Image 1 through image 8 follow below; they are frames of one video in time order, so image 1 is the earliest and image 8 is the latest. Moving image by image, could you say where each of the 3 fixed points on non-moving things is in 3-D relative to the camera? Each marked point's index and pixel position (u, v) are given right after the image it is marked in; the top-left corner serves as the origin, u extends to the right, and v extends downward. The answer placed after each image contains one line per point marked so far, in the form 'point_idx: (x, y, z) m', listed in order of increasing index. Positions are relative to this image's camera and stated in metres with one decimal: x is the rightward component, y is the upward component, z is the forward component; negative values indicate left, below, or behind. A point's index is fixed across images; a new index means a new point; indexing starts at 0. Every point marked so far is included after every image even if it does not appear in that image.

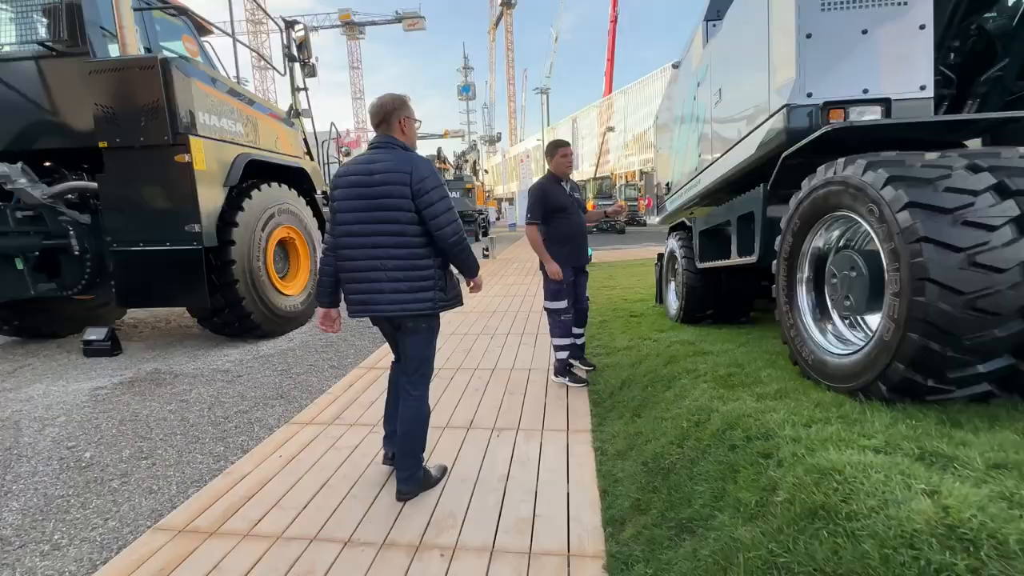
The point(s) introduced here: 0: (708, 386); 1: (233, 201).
0: (+1.3, -0.7, +2.9) m
1: (-3.5, +1.1, +5.6) m
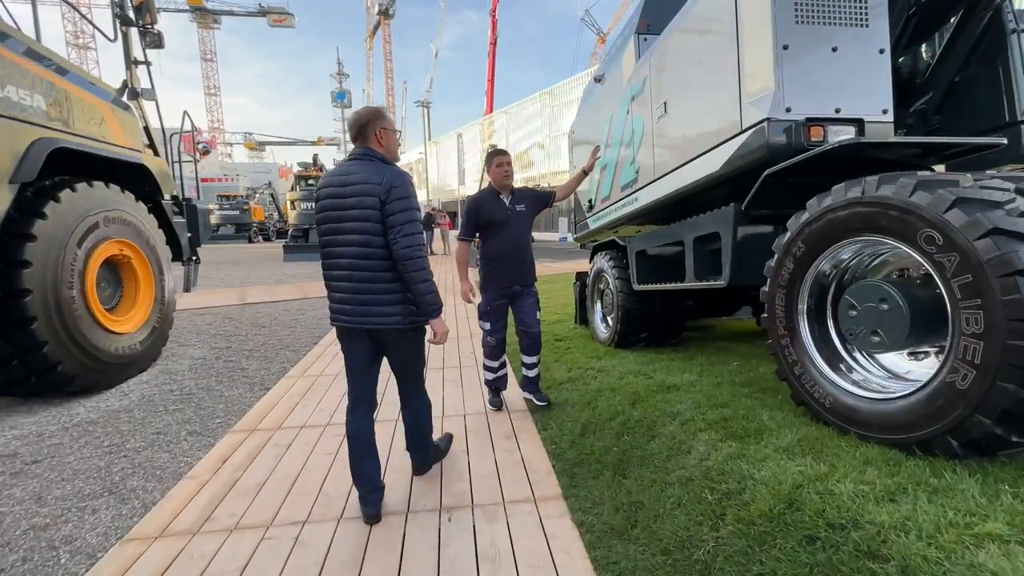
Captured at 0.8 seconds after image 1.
0: (+1.1, -0.8, +2.5) m
1: (-4.2, +0.7, +3.9) m
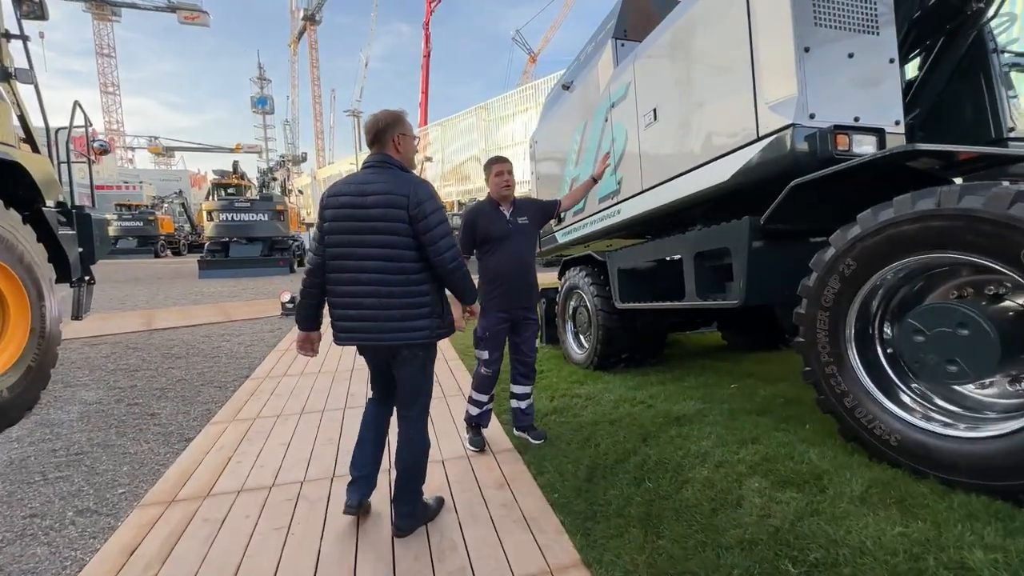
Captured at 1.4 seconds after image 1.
0: (+1.2, -1.0, +2.1) m
1: (-4.3, +0.5, +2.9) m
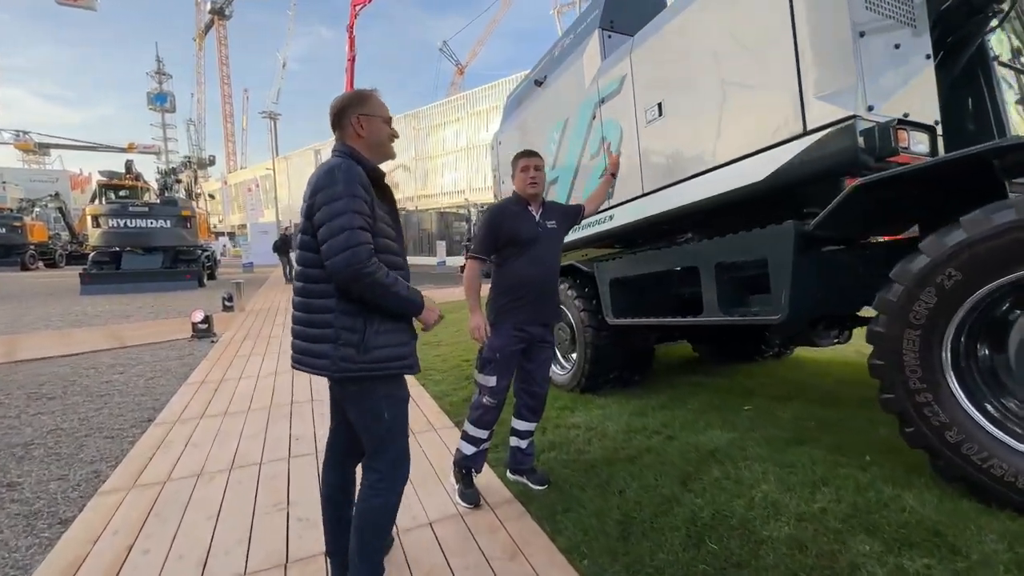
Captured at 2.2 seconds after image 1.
0: (+1.4, -1.0, +1.7) m
1: (-4.2, +0.4, +1.6) m
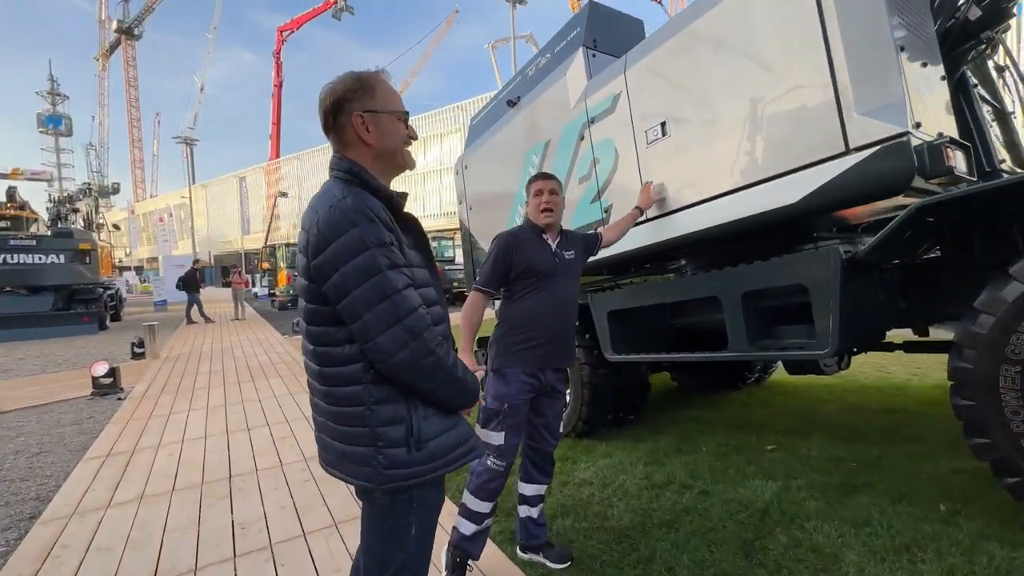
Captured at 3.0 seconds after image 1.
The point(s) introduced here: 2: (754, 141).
0: (+1.6, -1.1, +1.4) m
1: (-3.9, +0.1, +0.6) m
2: (+1.4, +0.9, +2.7) m
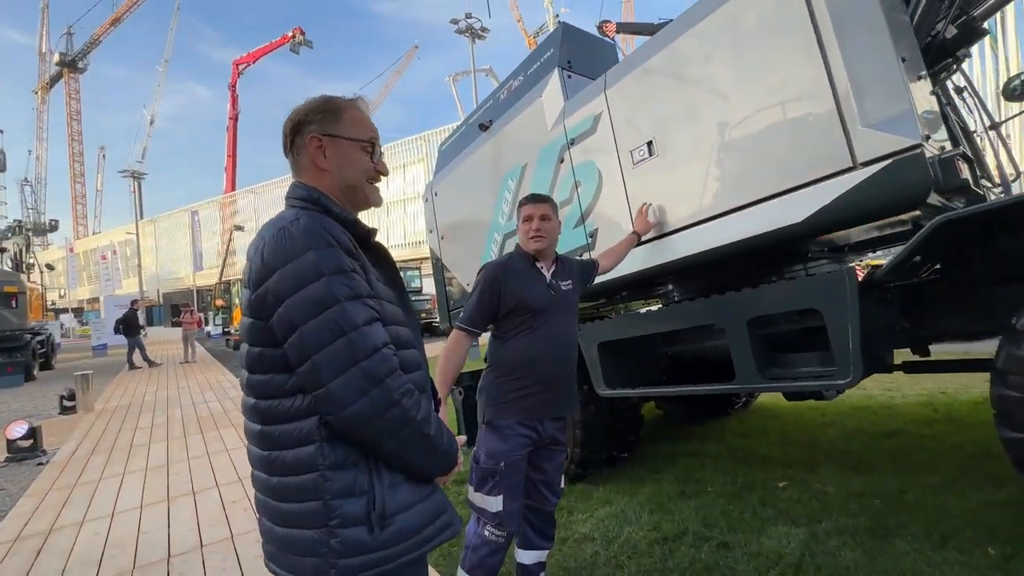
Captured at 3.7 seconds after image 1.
0: (+1.7, -1.2, +1.2) m
1: (-3.8, -0.1, 0.0) m
2: (+1.3, +0.7, +2.5) m
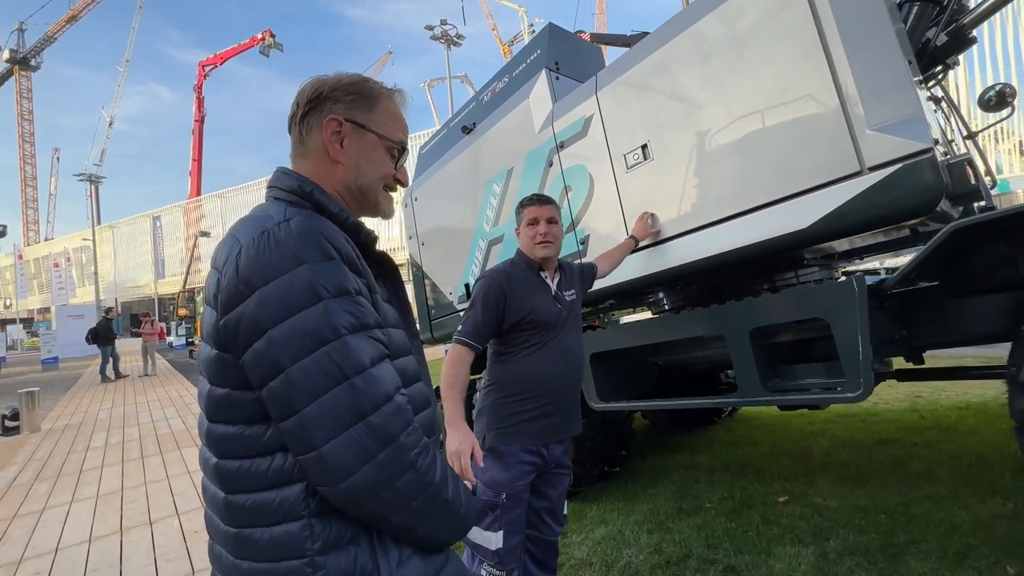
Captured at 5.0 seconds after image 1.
0: (+1.8, -1.2, +1.1) m
1: (-3.7, -0.1, -0.3) m
2: (+1.3, +0.7, +2.4) m
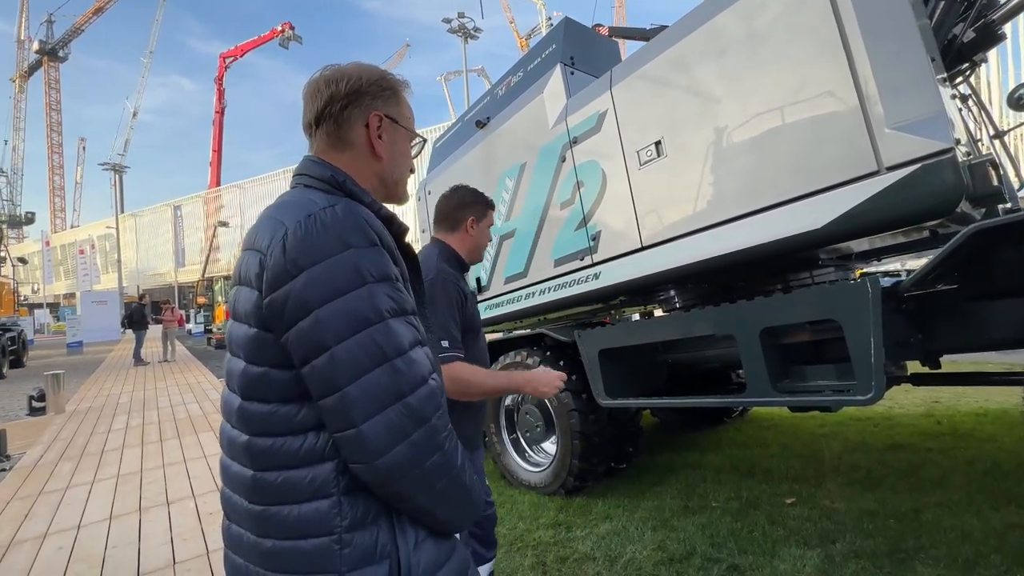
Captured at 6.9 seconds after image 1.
0: (+1.7, -1.2, +1.1) m
1: (-3.8, -0.1, -0.2) m
2: (+1.4, +0.7, +2.4) m
